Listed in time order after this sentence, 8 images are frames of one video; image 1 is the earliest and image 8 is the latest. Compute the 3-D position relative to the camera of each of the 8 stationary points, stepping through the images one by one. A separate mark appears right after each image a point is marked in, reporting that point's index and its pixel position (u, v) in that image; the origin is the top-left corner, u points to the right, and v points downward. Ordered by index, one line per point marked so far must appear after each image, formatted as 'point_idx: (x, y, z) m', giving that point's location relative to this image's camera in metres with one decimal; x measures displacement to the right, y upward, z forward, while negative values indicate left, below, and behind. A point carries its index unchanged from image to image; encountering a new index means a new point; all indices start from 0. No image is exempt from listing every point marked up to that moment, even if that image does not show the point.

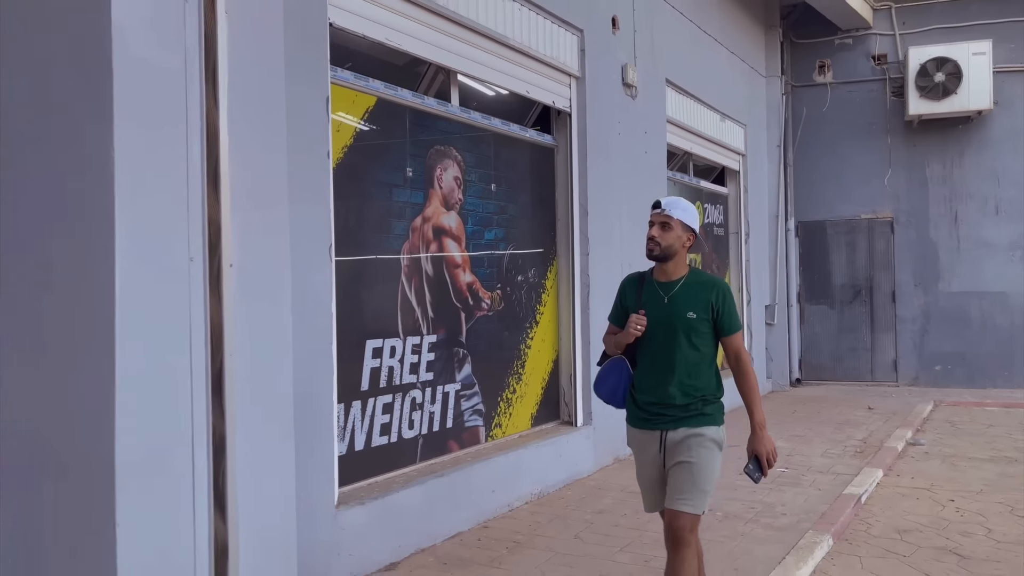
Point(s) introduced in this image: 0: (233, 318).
0: (-0.9, -0.1, +2.7) m
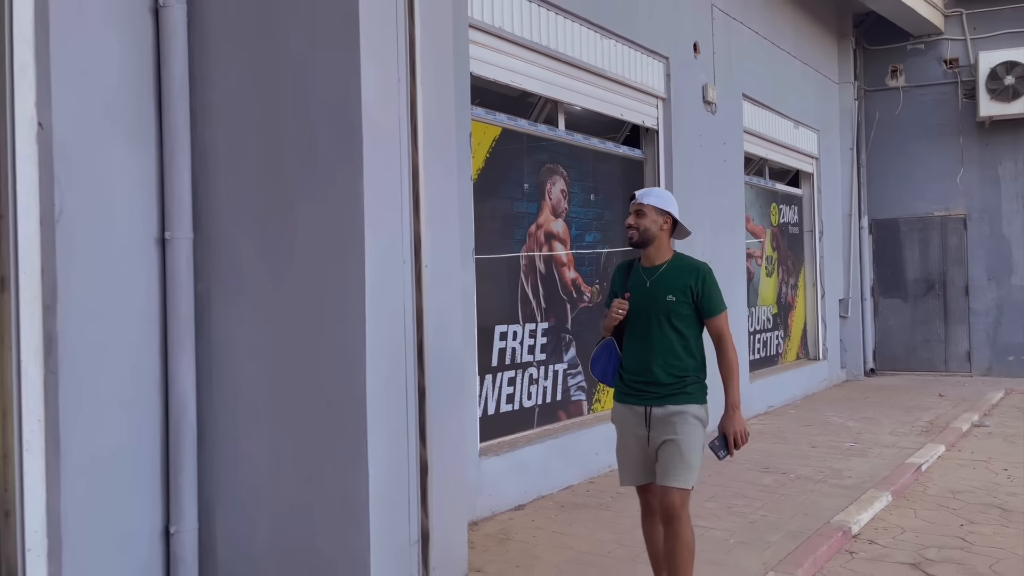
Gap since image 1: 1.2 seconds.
0: (-0.4, -0.1, +3.8) m
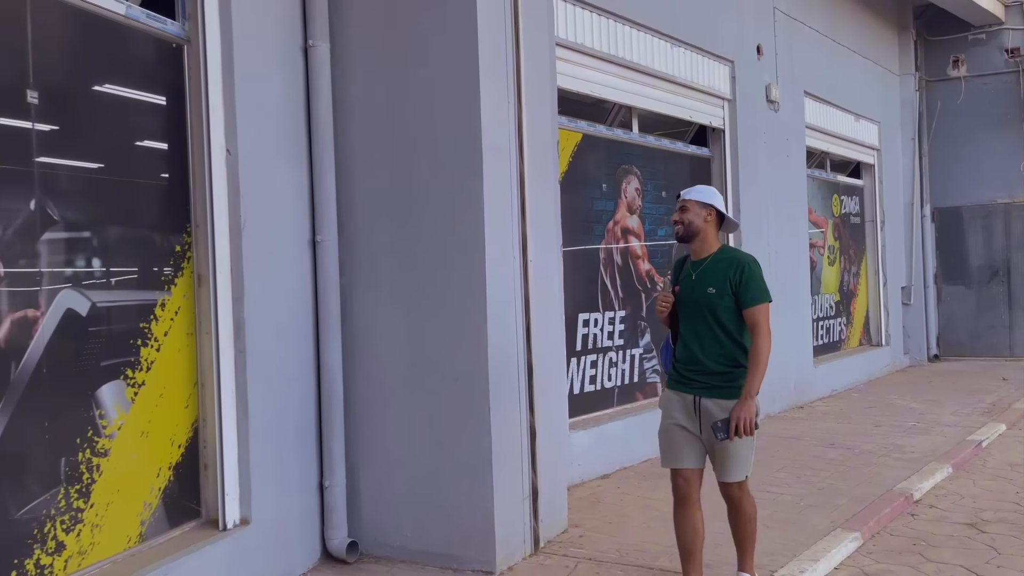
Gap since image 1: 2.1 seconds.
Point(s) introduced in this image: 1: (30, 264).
0: (+0.1, 0.0, +4.4) m
1: (-1.7, +0.1, +2.9) m
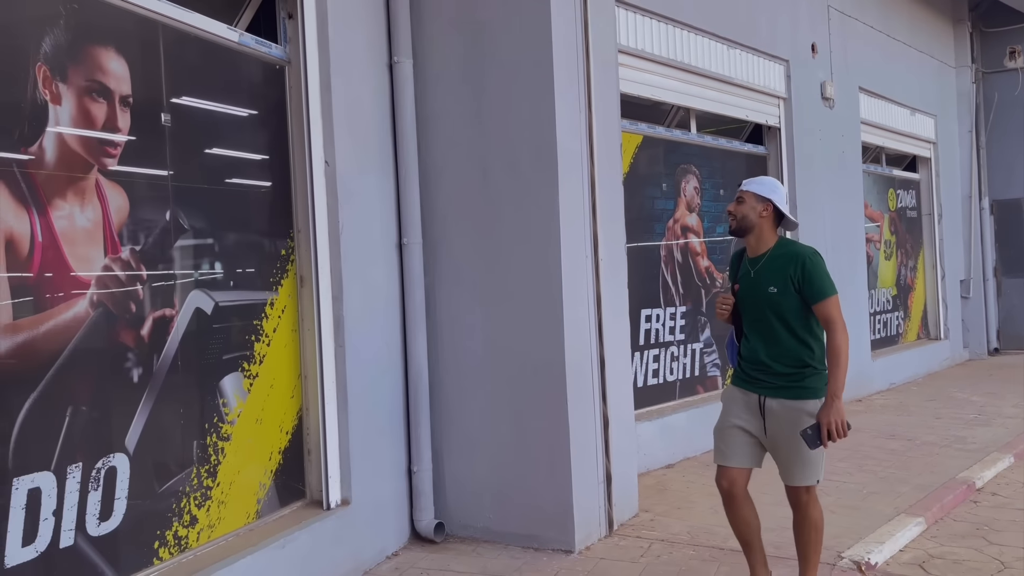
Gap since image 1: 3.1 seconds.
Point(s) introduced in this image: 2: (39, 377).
0: (+0.5, 0.0, +4.7) m
1: (-1.4, +0.1, +3.3) m
2: (-1.6, -0.3, +2.7) m
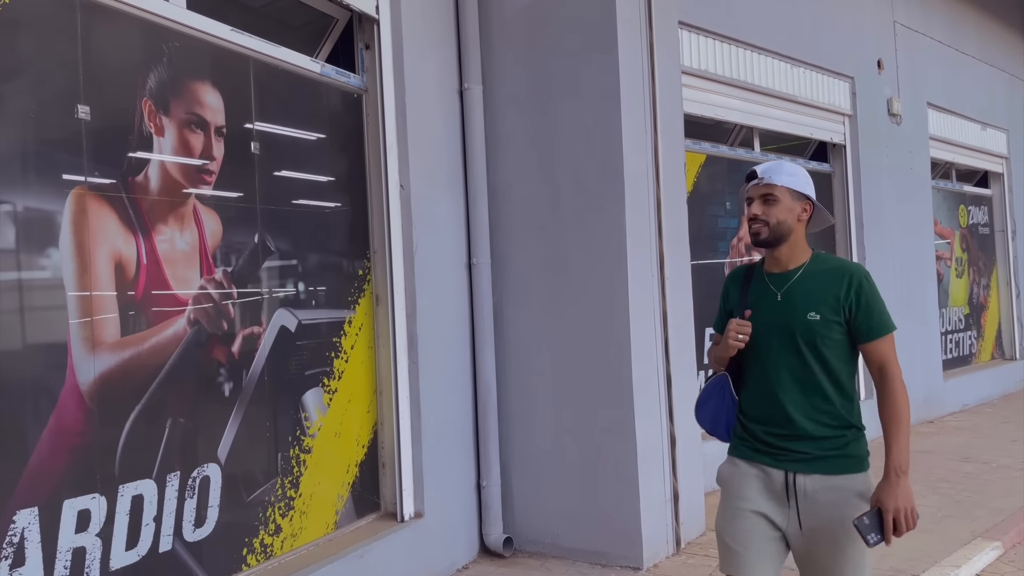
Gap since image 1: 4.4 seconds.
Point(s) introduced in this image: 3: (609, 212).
0: (+0.9, -0.1, +4.7) m
1: (-1.1, 0.0, +3.5) m
2: (-1.3, -0.4, +2.9) m
3: (+0.5, +0.4, +4.4) m
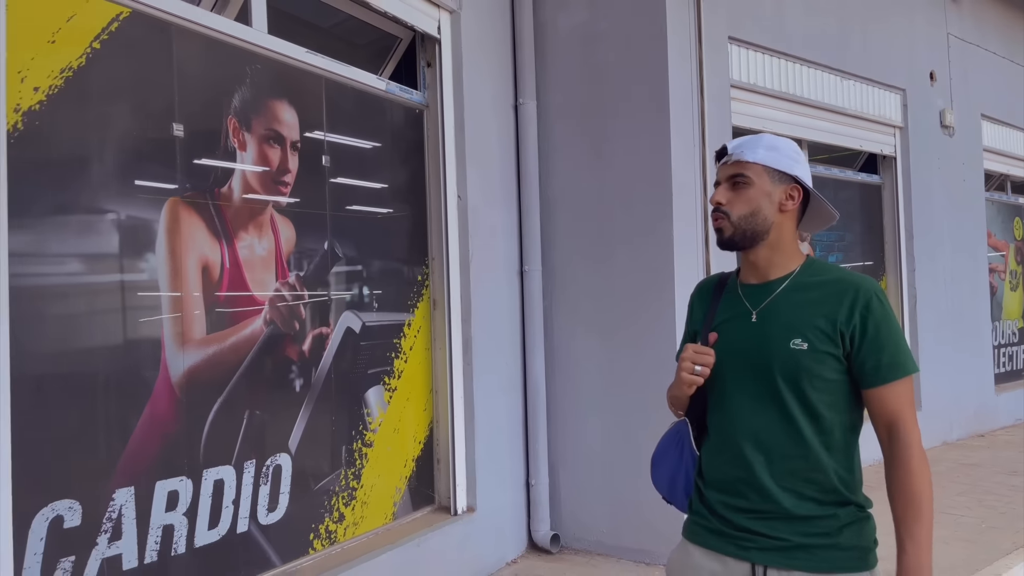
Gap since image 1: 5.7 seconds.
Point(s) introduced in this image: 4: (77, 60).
0: (+1.2, -0.2, +4.8) m
1: (-0.9, 0.0, +3.8) m
2: (-1.1, -0.4, +3.2) m
3: (+0.8, +0.4, +4.6) m
4: (-1.4, +0.8, +2.7) m
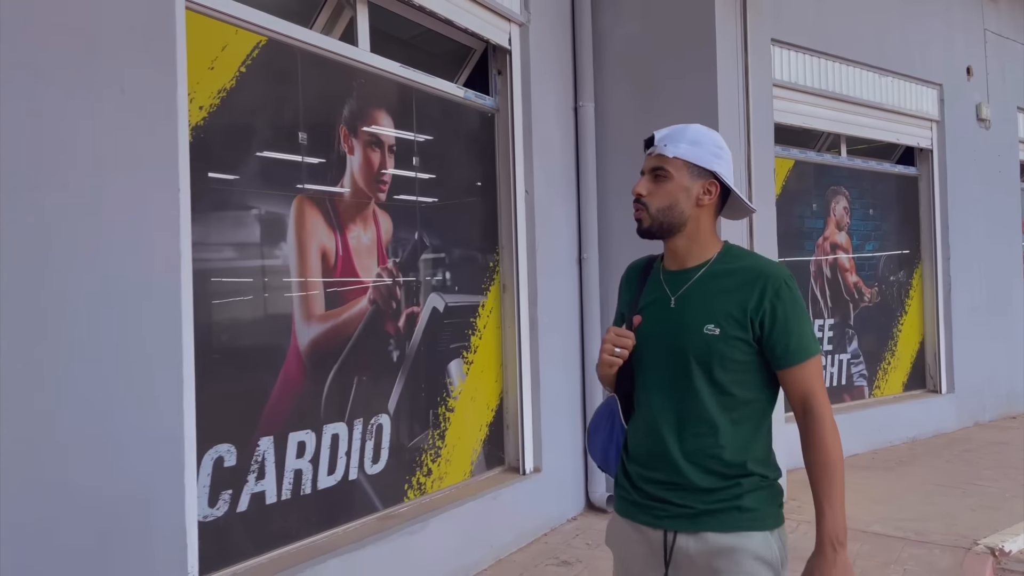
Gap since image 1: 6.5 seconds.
0: (+1.6, -0.1, +5.3) m
1: (-0.5, +0.1, +4.3) m
2: (-0.8, -0.3, +3.8) m
3: (+1.2, +0.5, +5.1) m
4: (-1.1, +0.8, +3.3) m
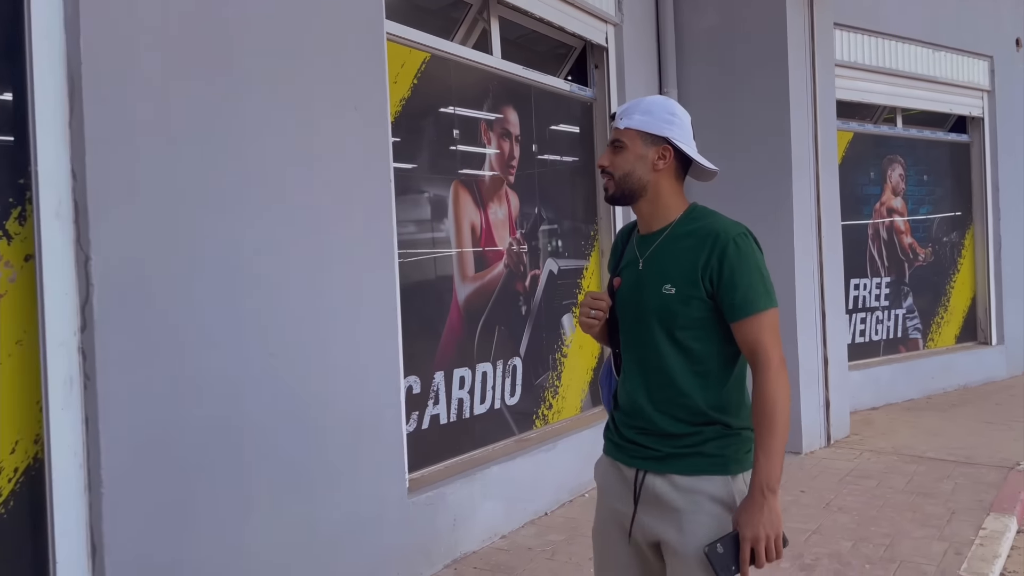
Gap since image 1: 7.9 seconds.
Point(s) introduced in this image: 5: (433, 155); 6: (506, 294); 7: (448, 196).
0: (+2.3, +0.2, +6.1) m
1: (+0.1, +0.3, +5.2) m
2: (-0.2, -0.1, +4.7) m
3: (+1.9, +0.7, +5.8) m
4: (-0.5, +1.0, +4.1) m
5: (-0.4, +0.7, +4.3) m
6: (0.0, 0.0, +4.8) m
7: (-0.3, +0.5, +4.4) m
